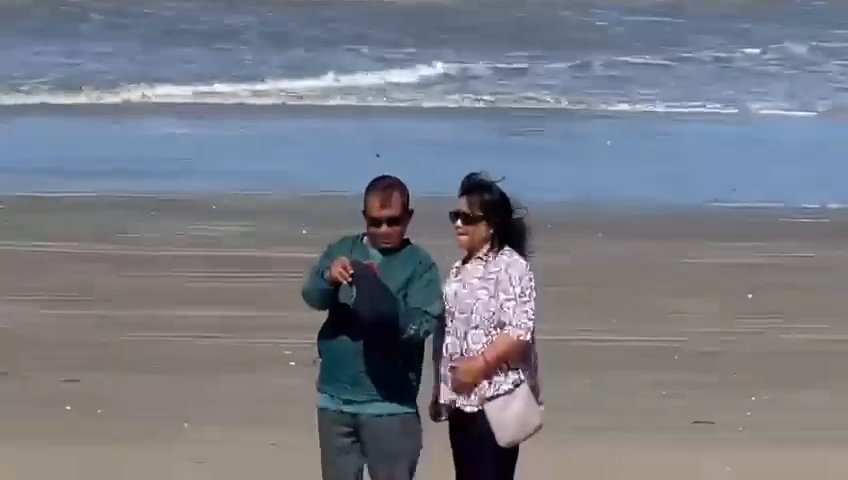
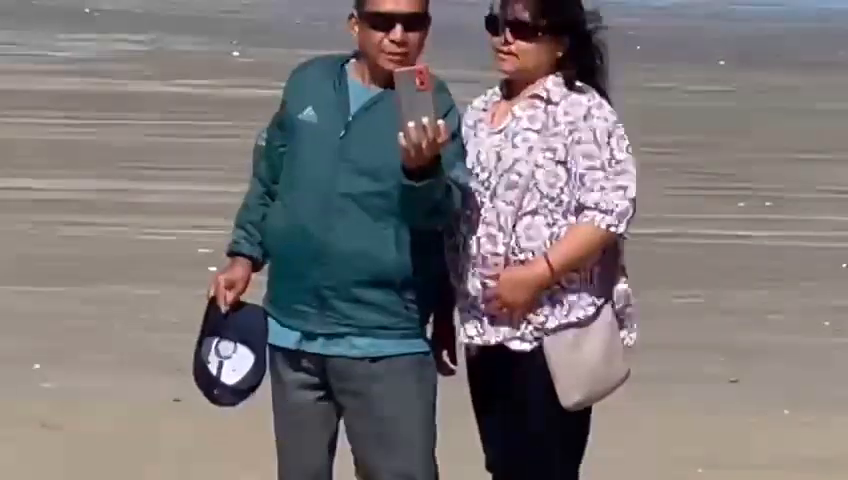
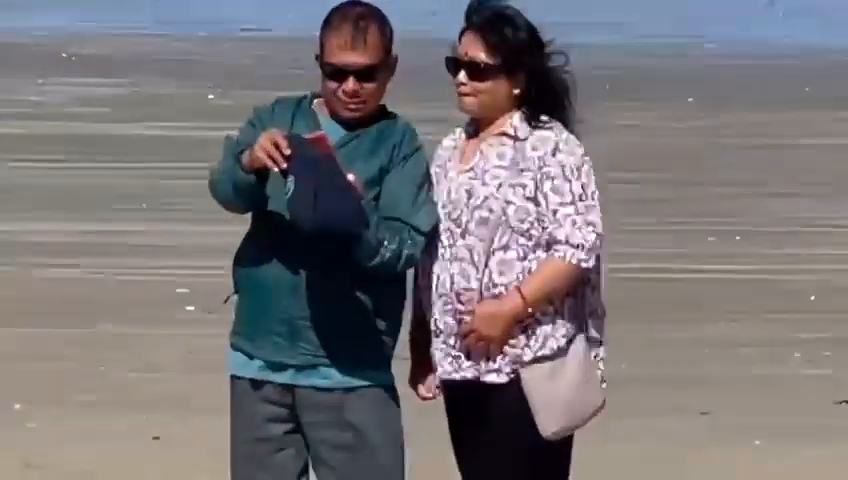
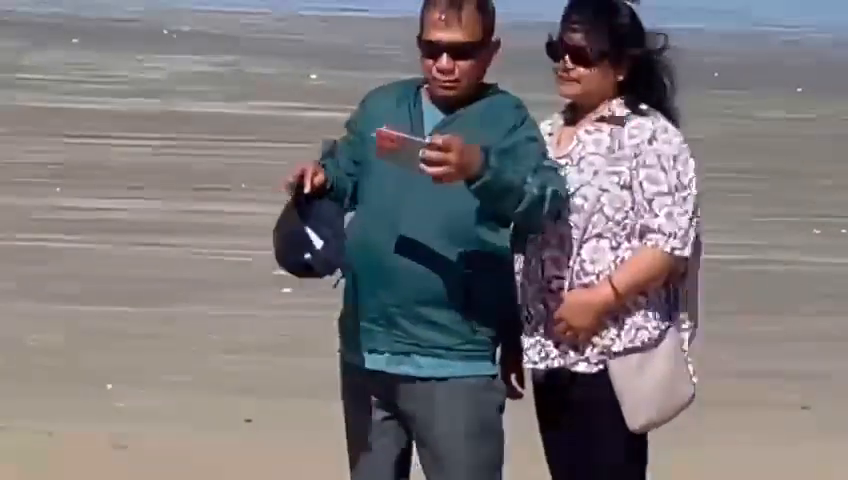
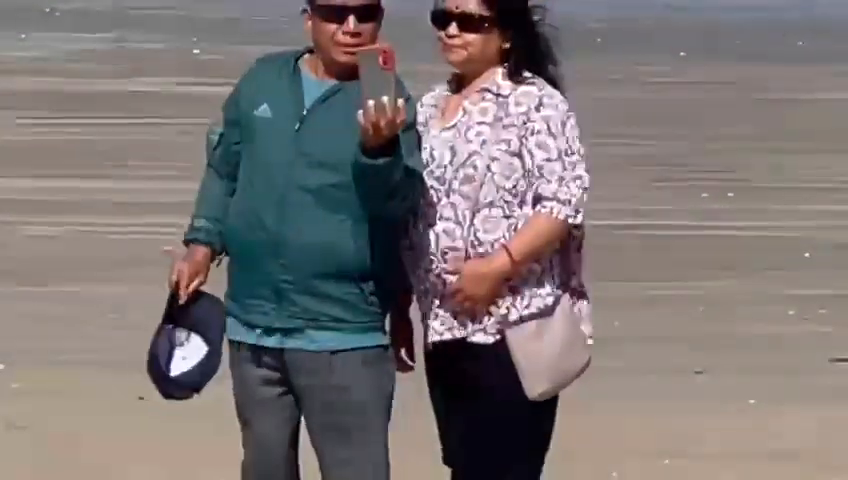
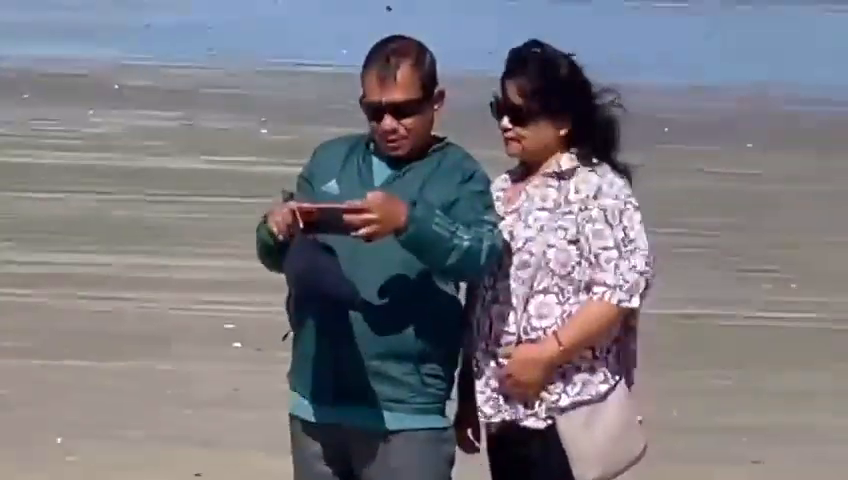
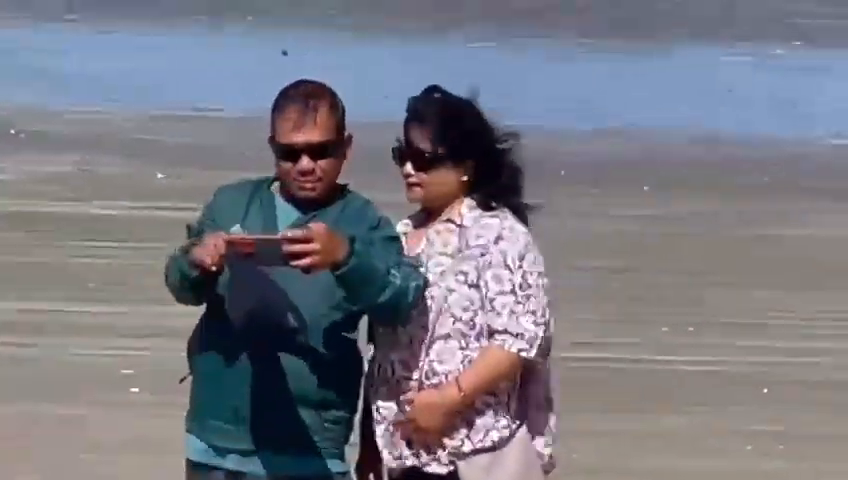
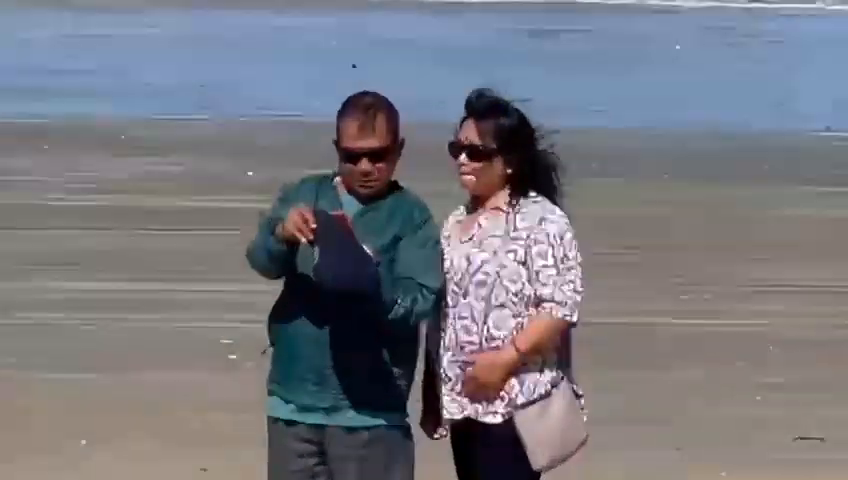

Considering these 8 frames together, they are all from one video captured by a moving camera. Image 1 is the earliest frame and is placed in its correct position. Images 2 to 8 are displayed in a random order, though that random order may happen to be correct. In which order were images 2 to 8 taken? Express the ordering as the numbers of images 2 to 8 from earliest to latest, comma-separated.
8, 3, 5, 2, 4, 6, 7
